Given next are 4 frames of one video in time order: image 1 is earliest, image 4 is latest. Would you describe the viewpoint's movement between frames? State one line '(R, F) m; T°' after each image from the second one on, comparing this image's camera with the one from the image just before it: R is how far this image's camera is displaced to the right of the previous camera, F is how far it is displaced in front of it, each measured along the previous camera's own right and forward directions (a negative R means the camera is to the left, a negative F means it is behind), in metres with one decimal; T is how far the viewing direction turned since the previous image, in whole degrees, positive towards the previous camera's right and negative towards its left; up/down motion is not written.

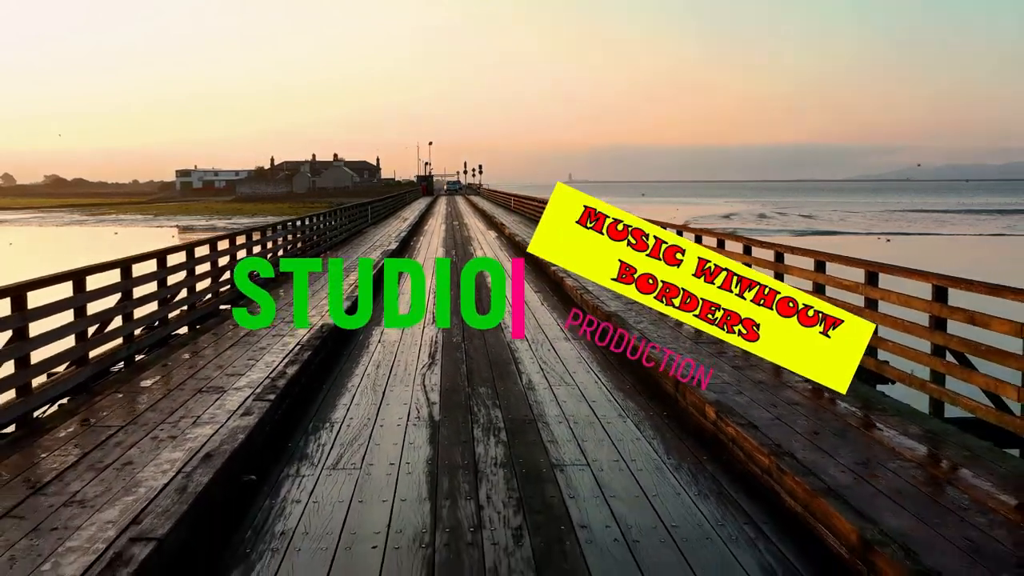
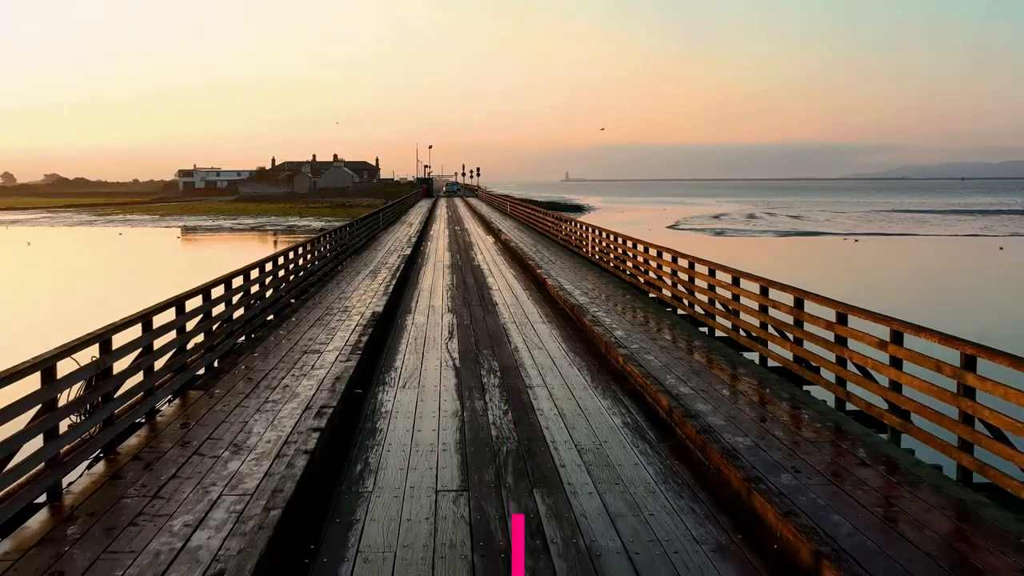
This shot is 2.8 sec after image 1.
(0.0, -3.2) m; 0°
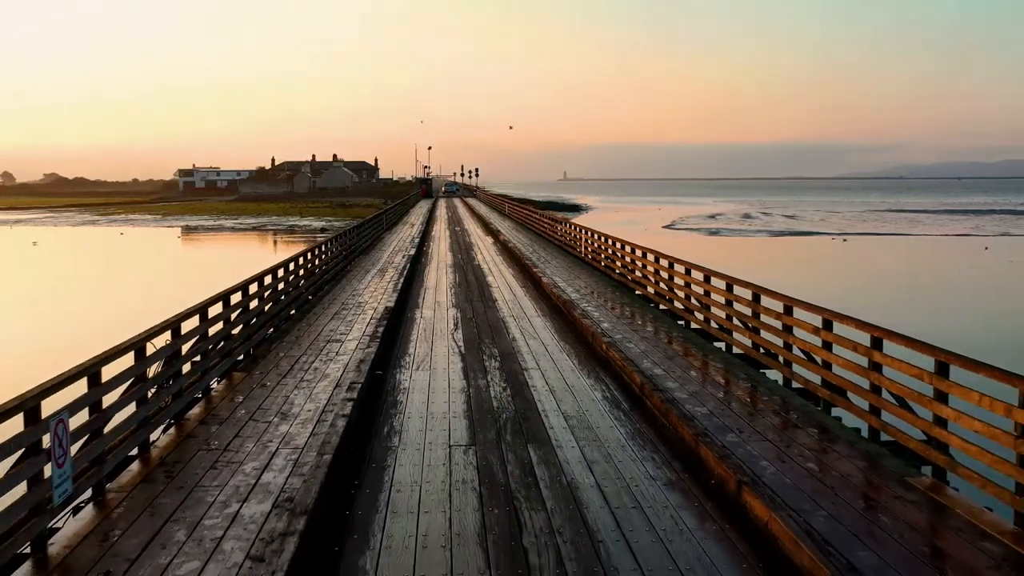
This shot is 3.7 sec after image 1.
(0.0, -1.2) m; 0°
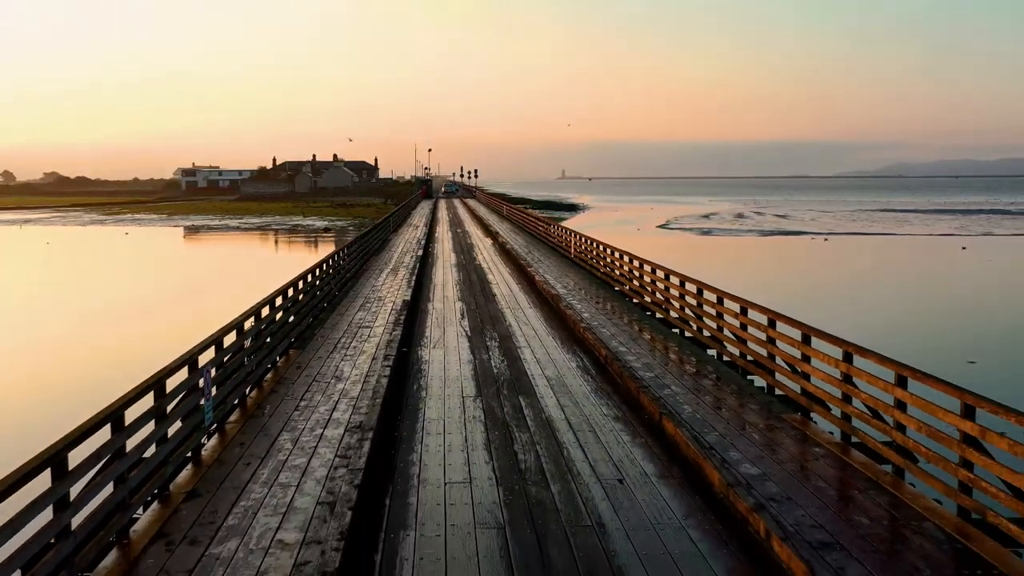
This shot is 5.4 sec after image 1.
(0.0, -2.3) m; 0°
